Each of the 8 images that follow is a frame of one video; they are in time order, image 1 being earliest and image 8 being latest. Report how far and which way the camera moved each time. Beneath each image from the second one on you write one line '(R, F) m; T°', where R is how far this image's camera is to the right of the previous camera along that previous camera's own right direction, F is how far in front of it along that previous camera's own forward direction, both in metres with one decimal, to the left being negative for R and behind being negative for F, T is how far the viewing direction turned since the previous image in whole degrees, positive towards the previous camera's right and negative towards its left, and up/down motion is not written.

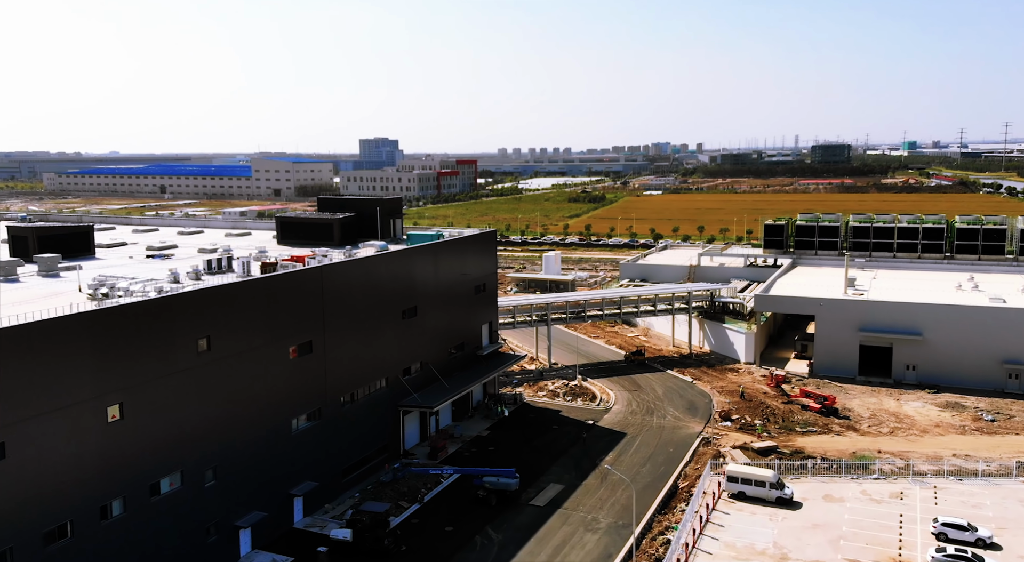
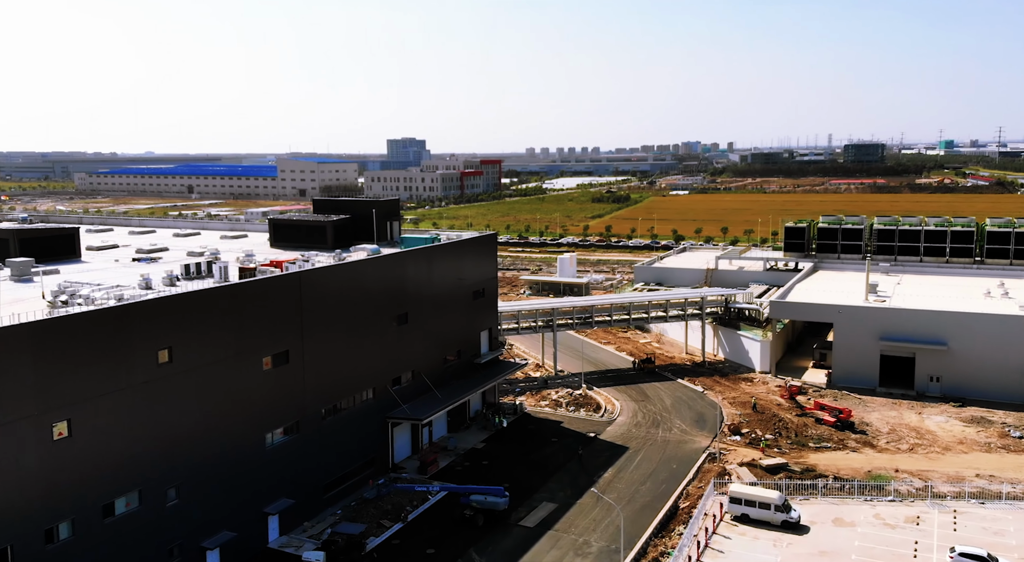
(+0.9, +1.1) m; -2°
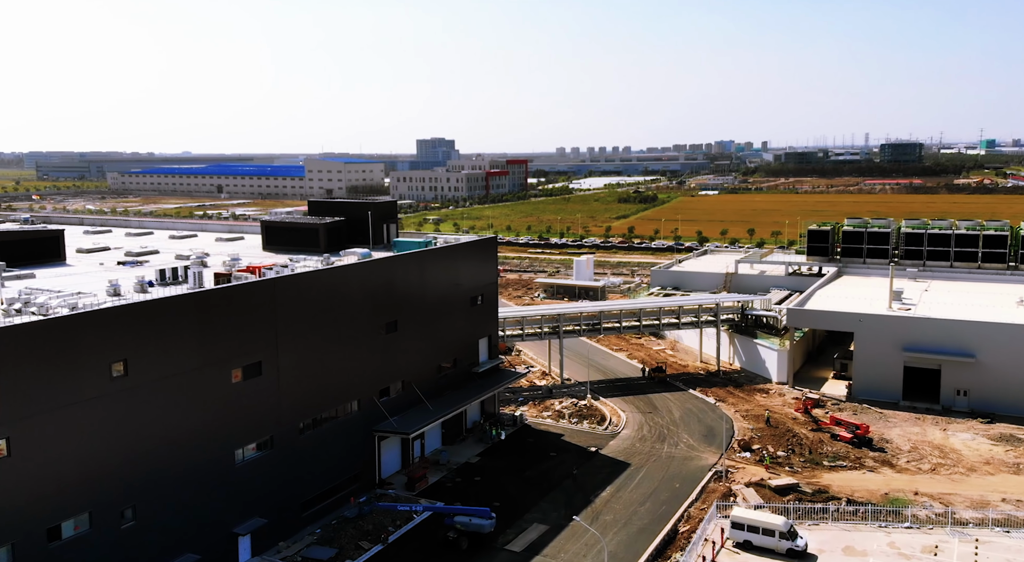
(+0.9, +1.2) m; -2°
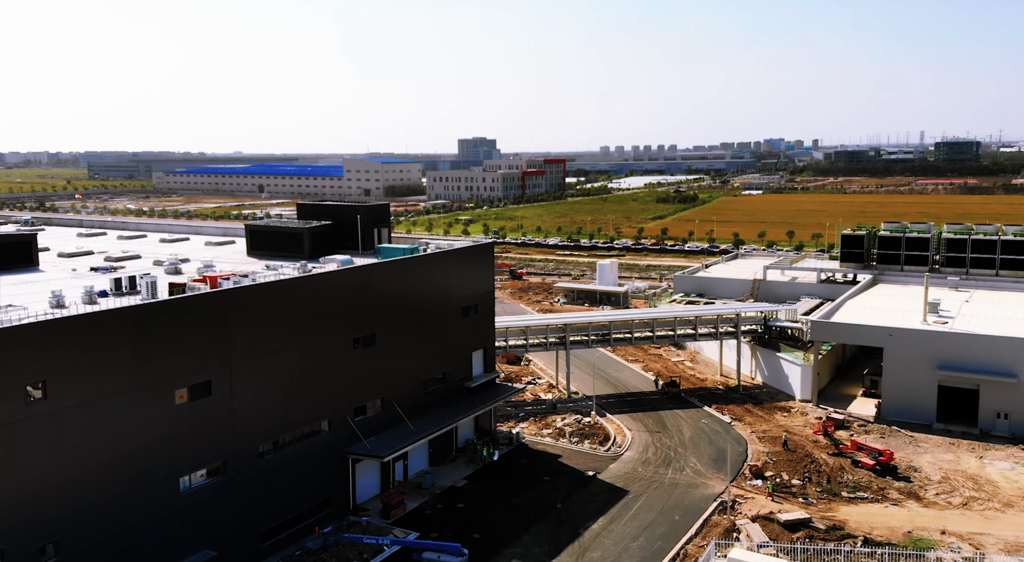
(+1.4, +1.7) m; -3°
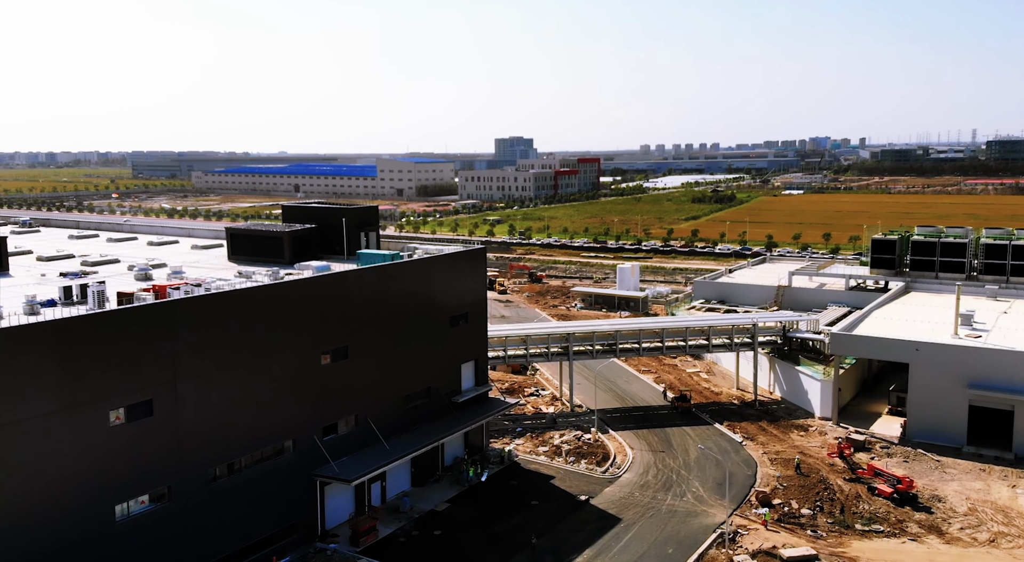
(+1.3, +1.5) m; -3°
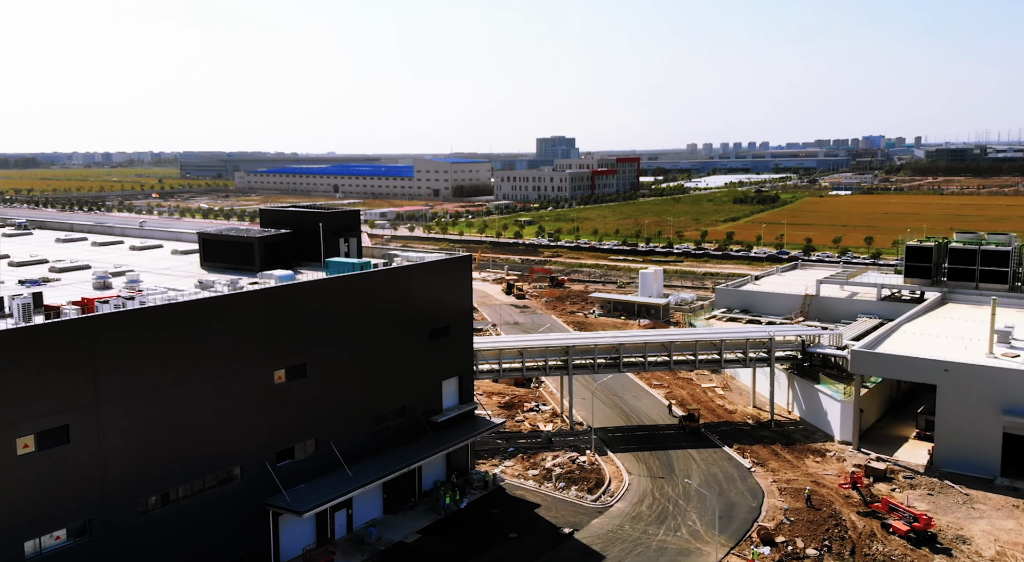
(+1.5, +1.7) m; -3°
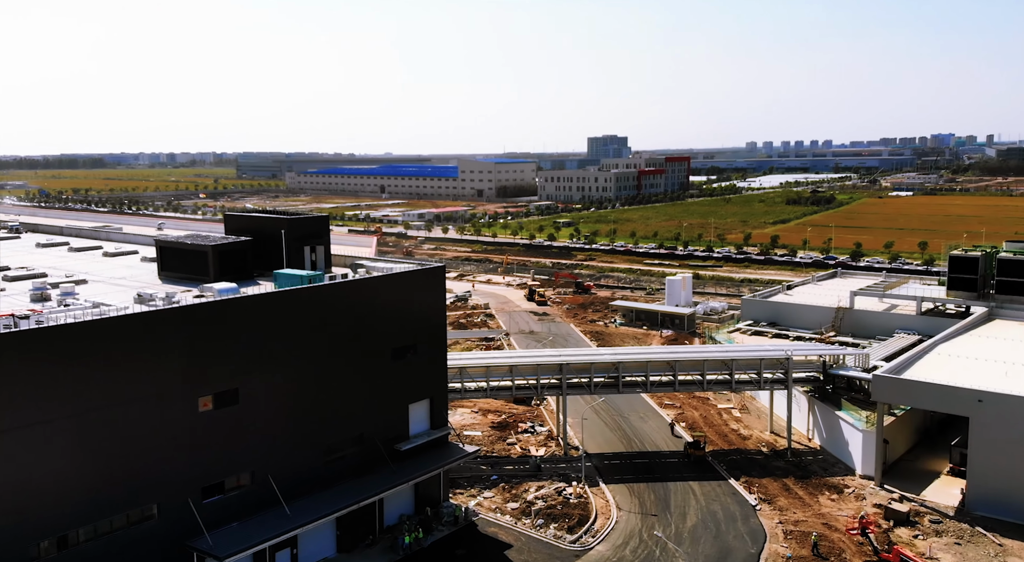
(+1.9, +2.1) m; -4°
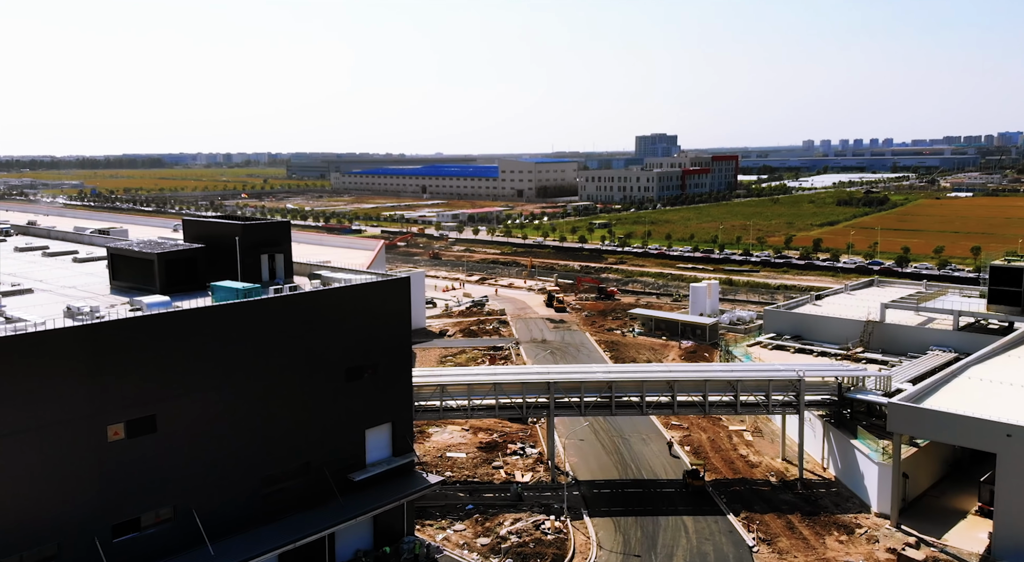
(+1.8, +1.9) m; -3°
